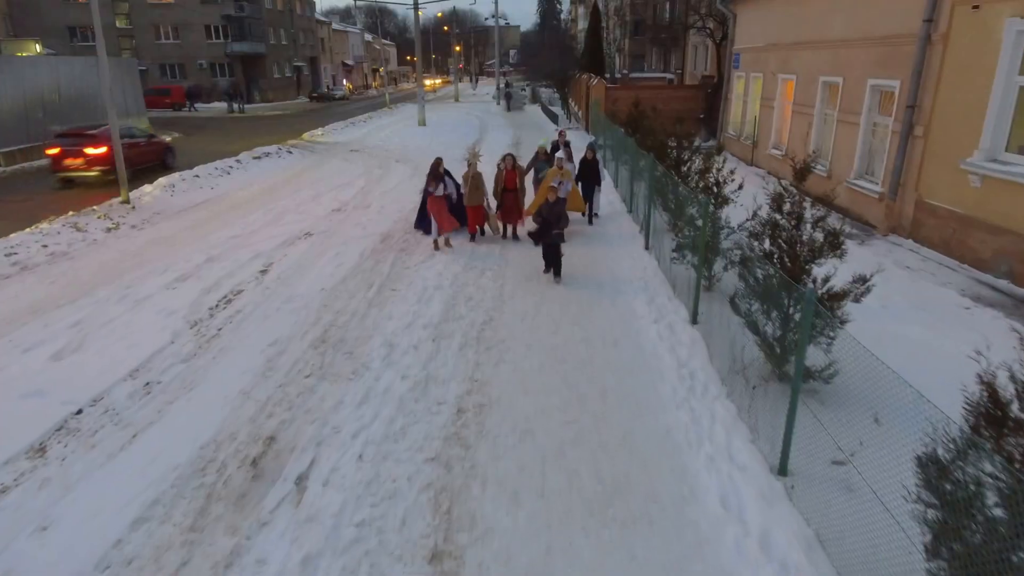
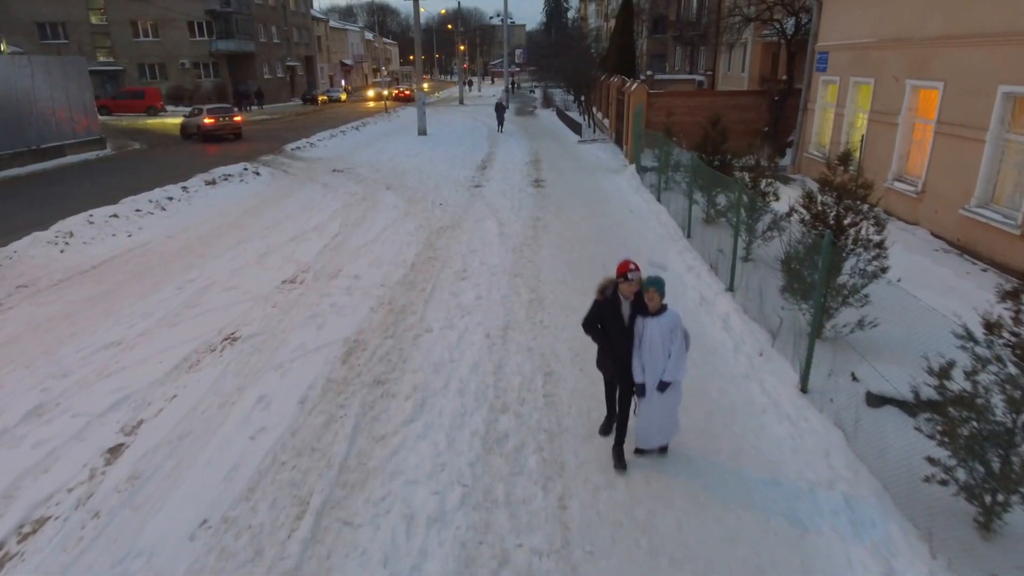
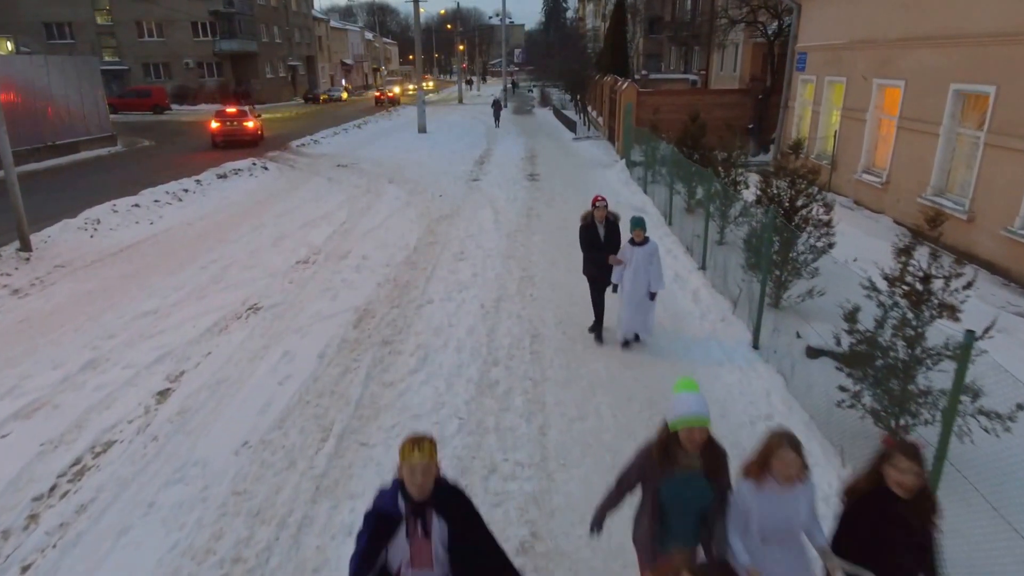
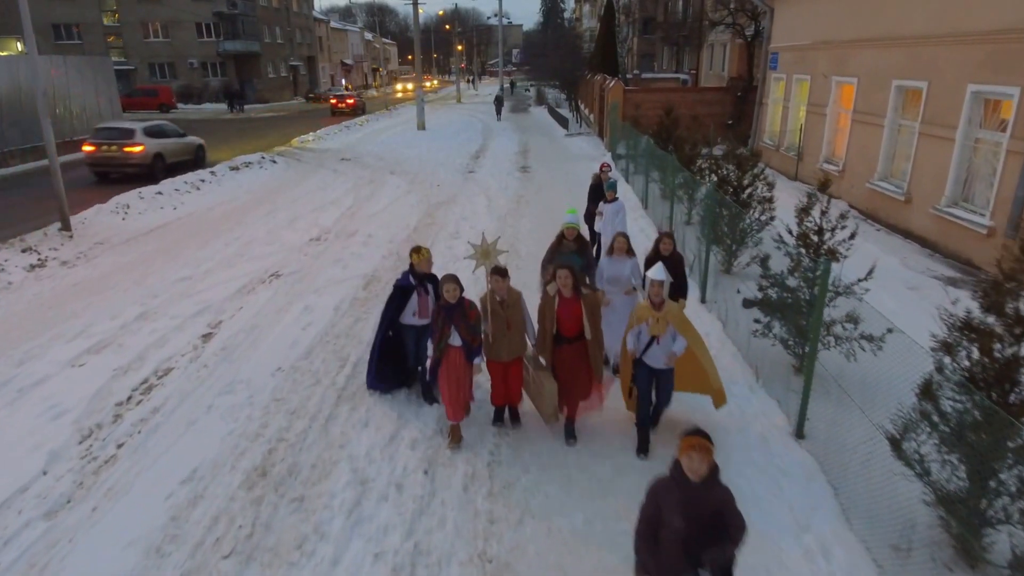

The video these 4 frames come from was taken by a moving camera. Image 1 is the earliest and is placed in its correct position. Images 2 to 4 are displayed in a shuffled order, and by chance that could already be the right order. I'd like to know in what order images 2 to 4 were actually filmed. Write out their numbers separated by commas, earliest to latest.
4, 3, 2
